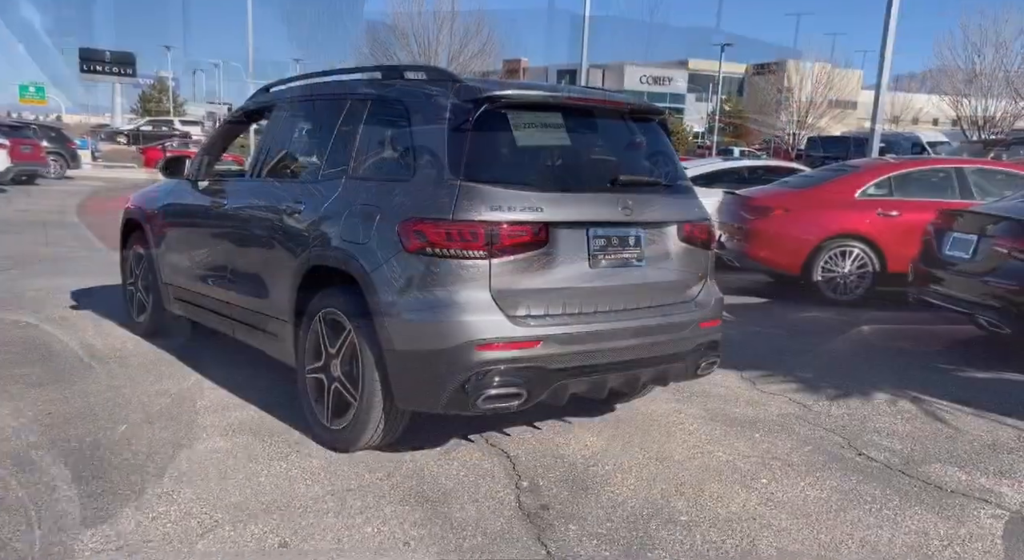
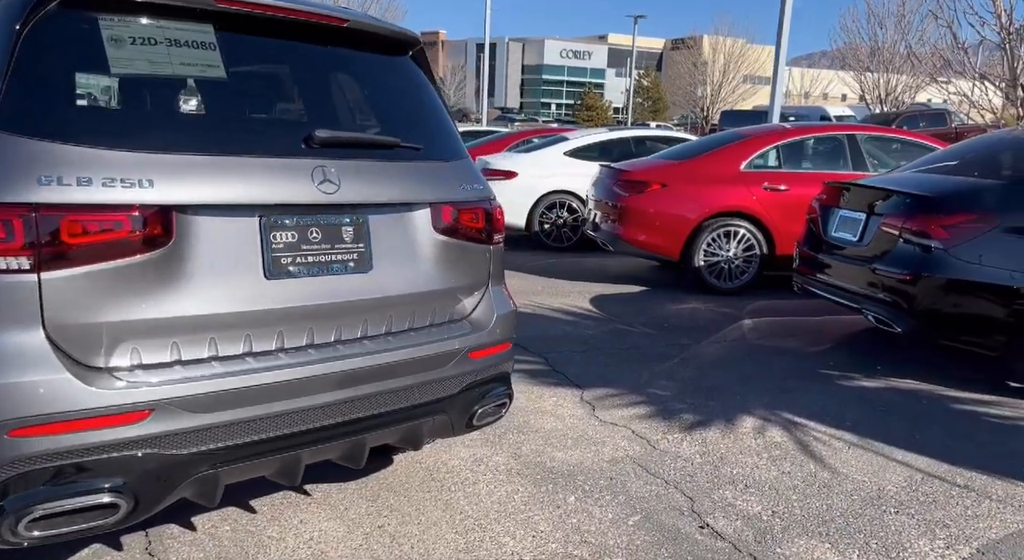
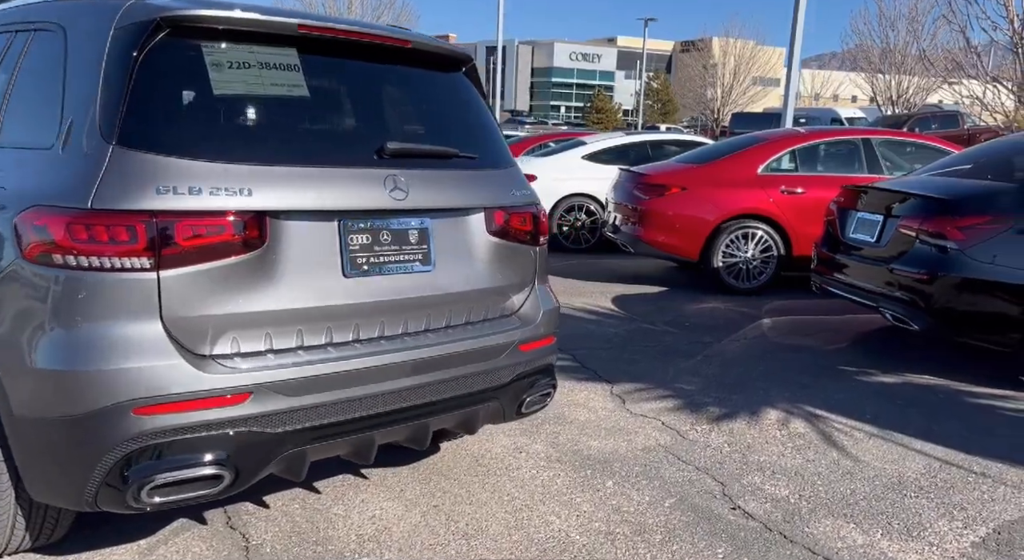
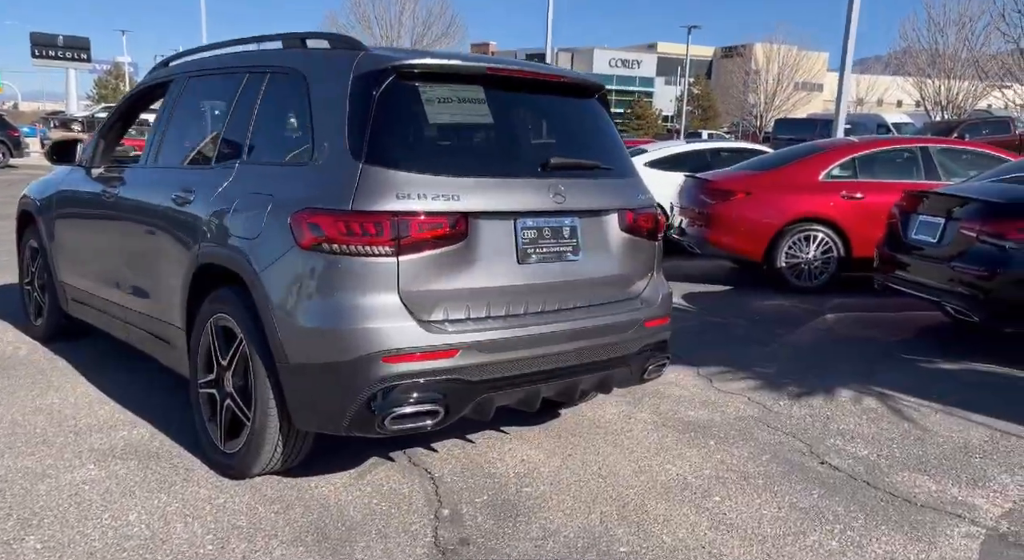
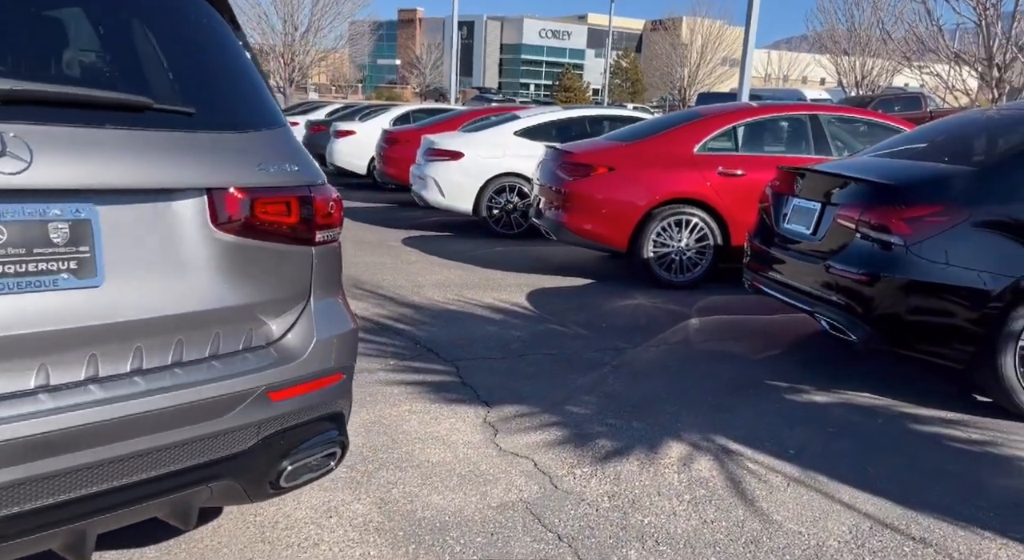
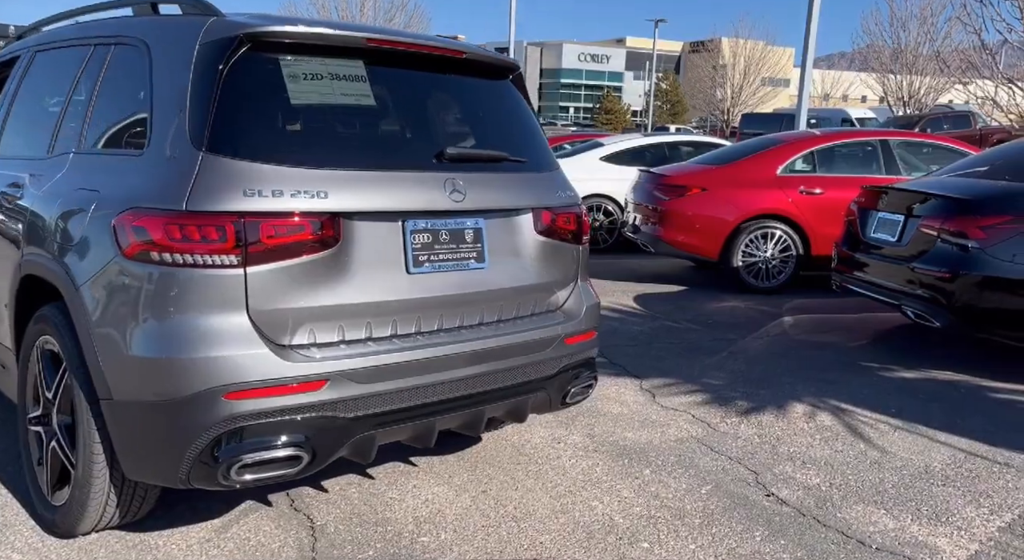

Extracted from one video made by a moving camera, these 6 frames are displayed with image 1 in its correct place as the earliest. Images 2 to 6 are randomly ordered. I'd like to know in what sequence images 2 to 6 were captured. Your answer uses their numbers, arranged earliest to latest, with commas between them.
4, 6, 3, 2, 5
